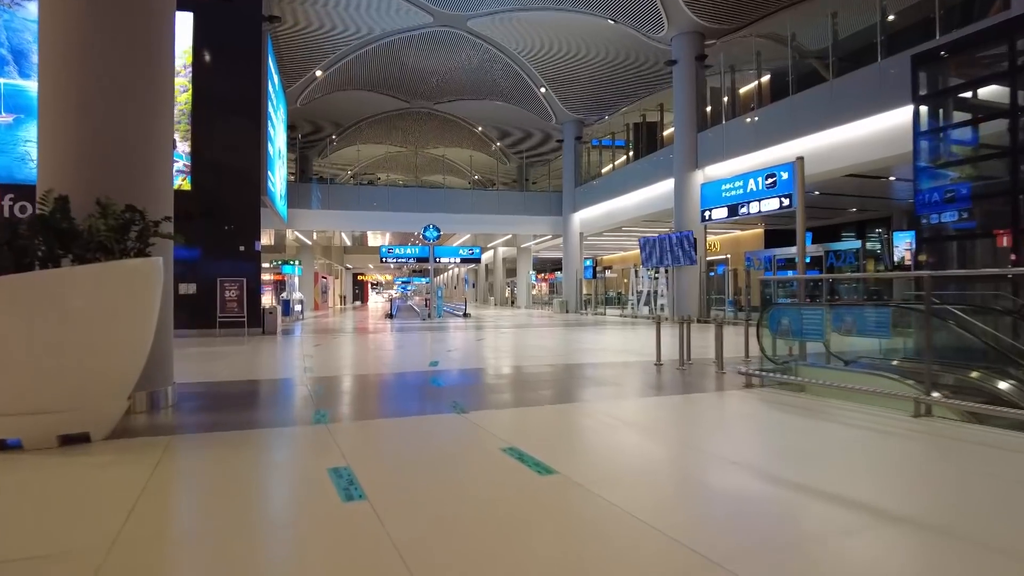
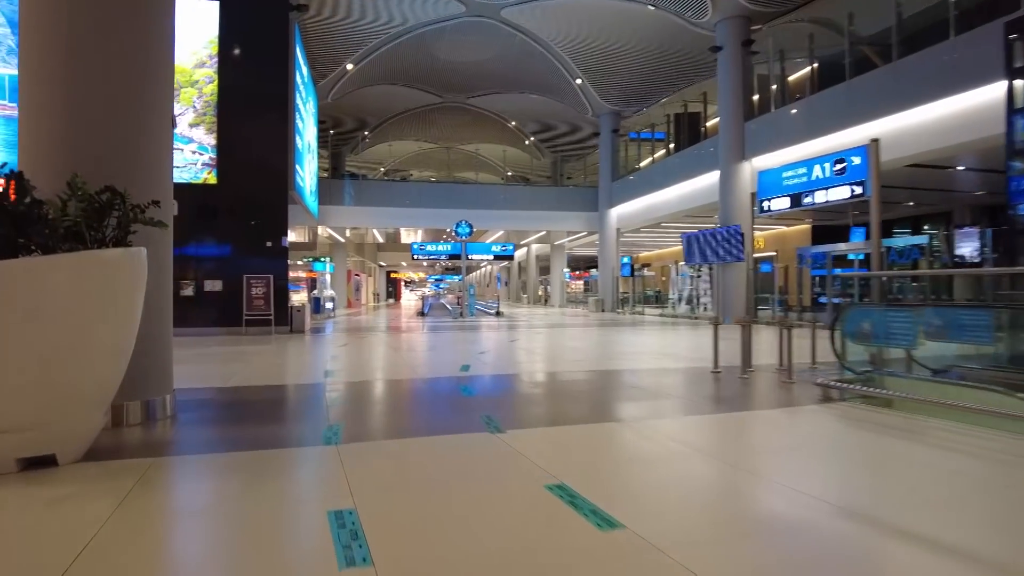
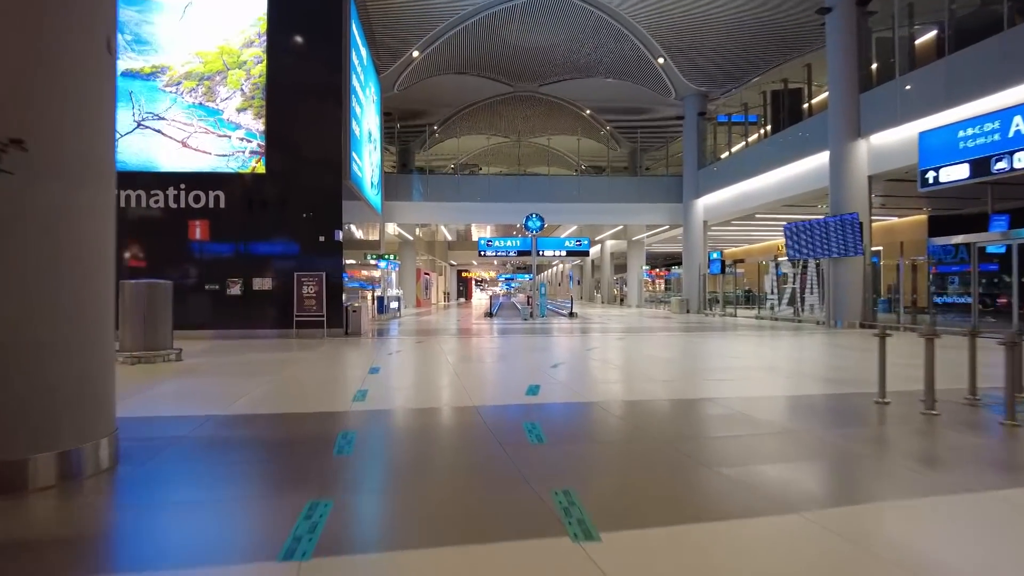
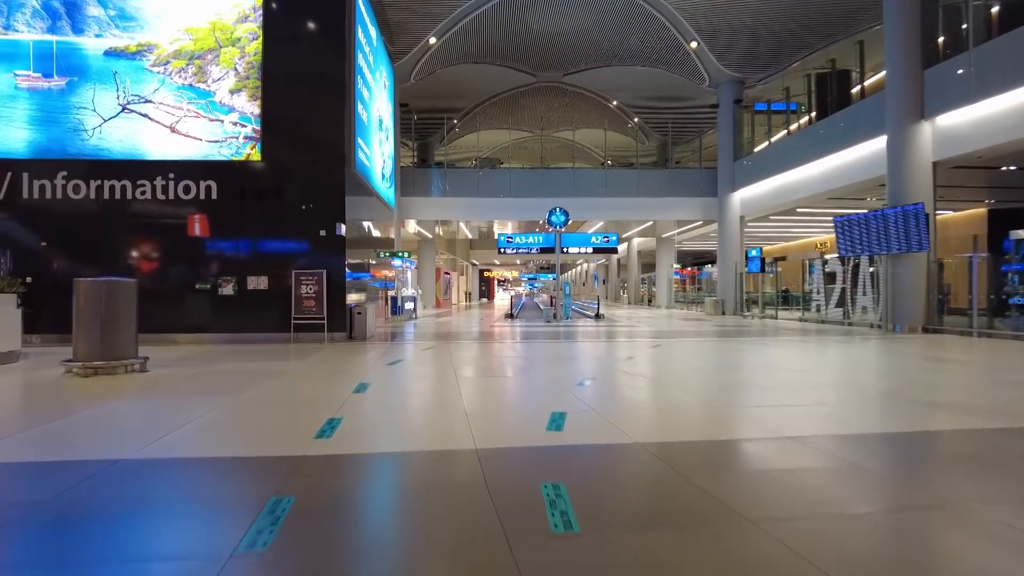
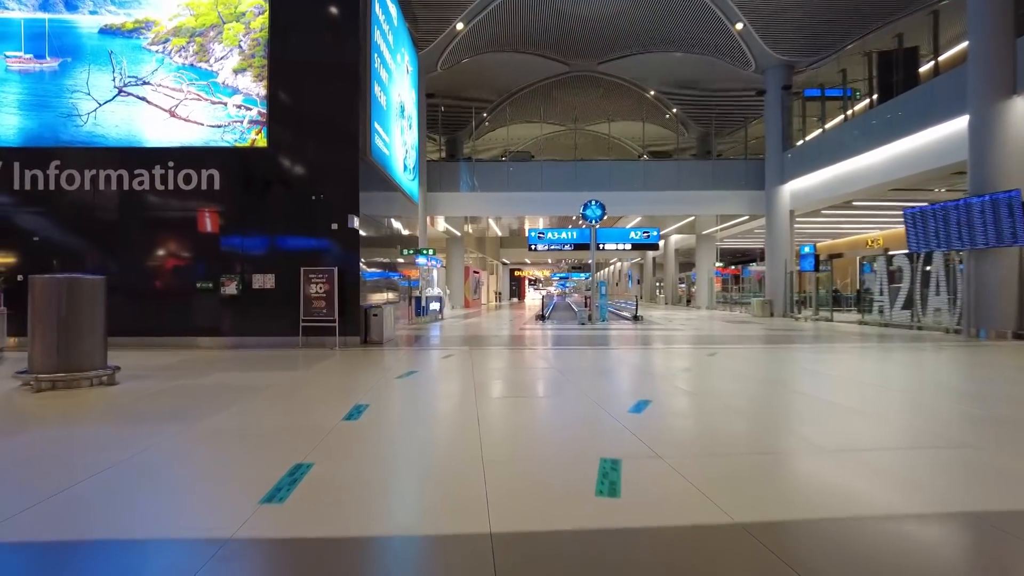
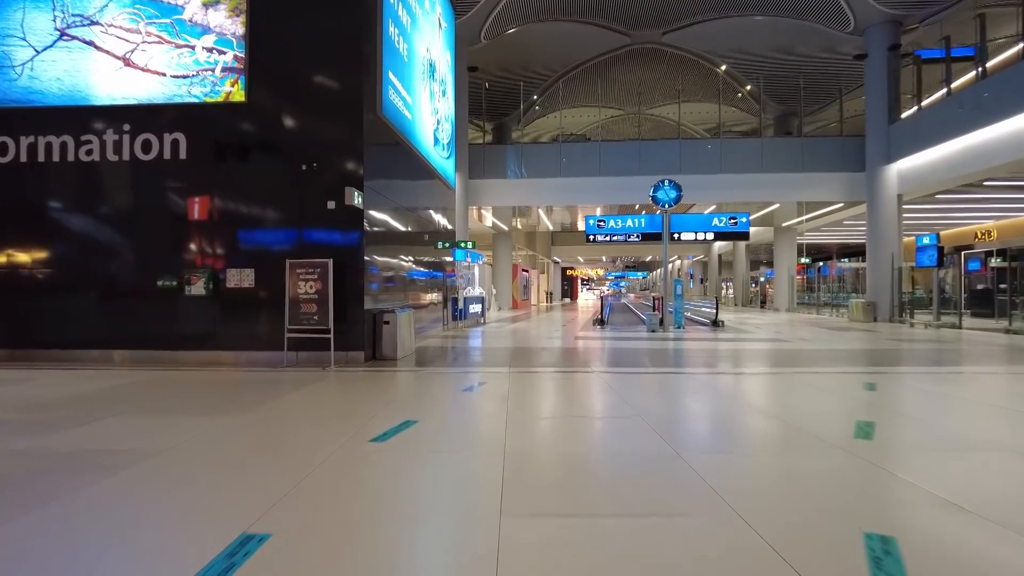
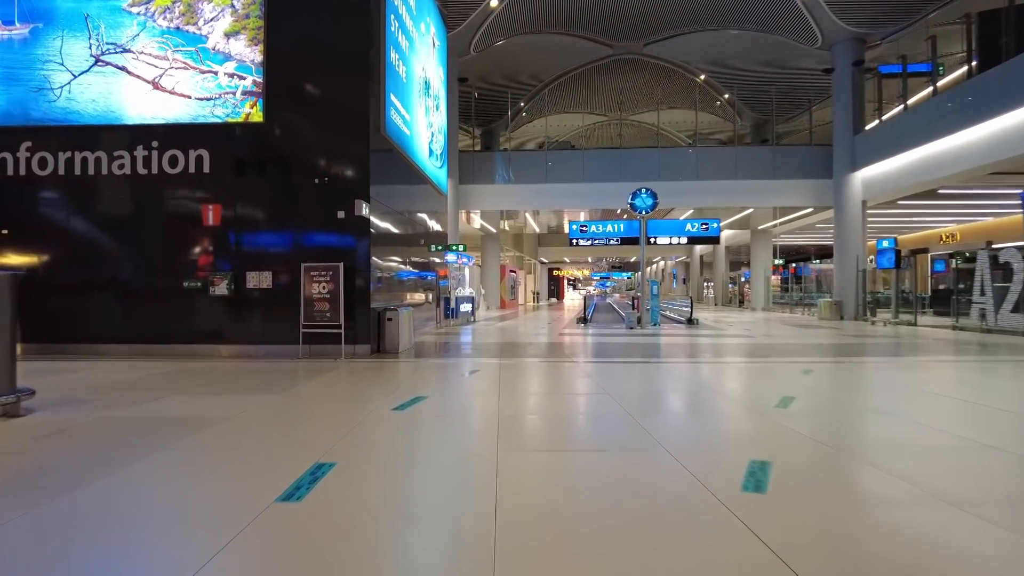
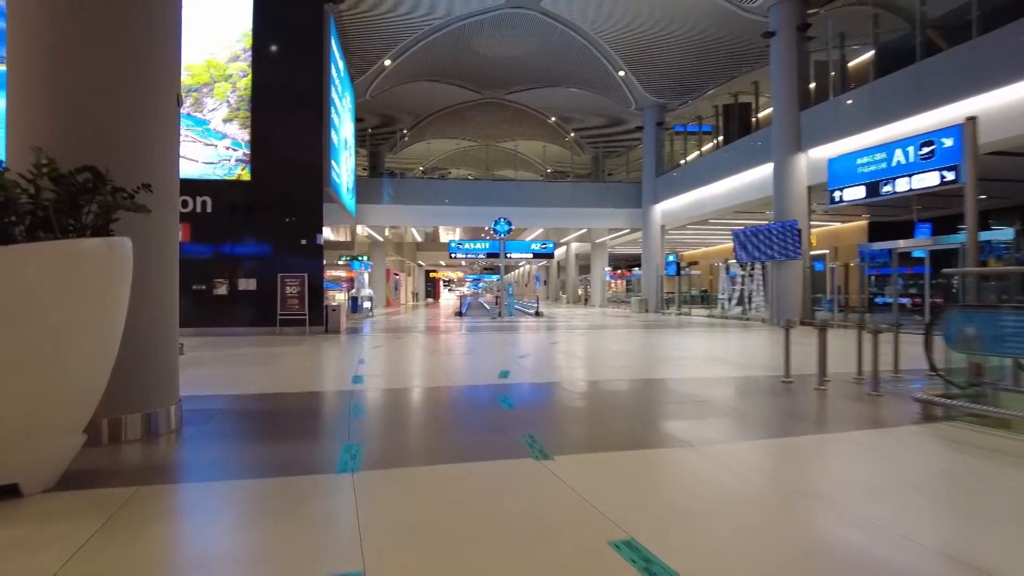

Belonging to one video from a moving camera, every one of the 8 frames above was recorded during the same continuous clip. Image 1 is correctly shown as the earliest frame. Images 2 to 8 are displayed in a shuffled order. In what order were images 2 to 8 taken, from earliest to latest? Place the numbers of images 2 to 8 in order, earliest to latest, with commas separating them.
2, 8, 3, 4, 5, 7, 6
